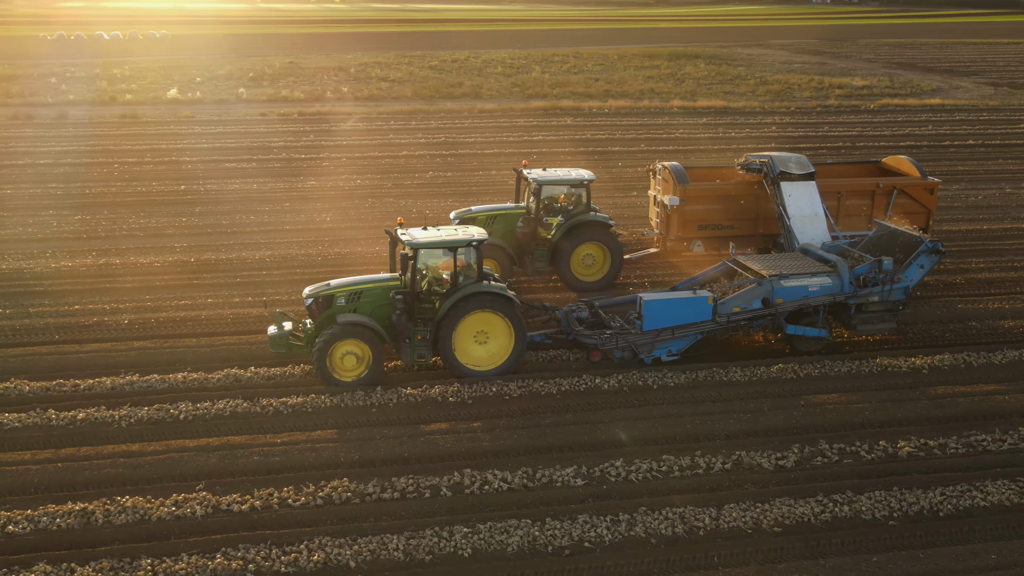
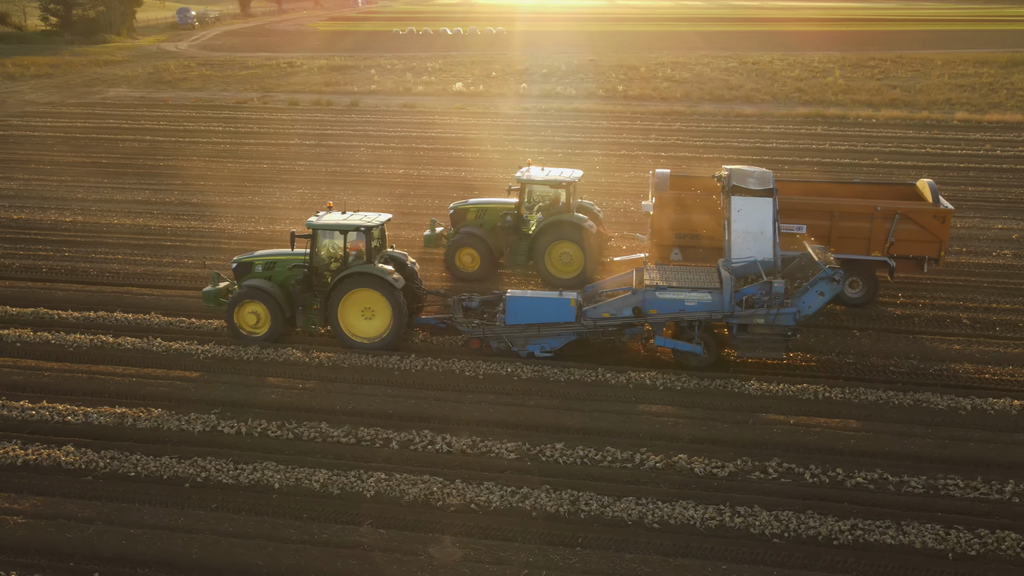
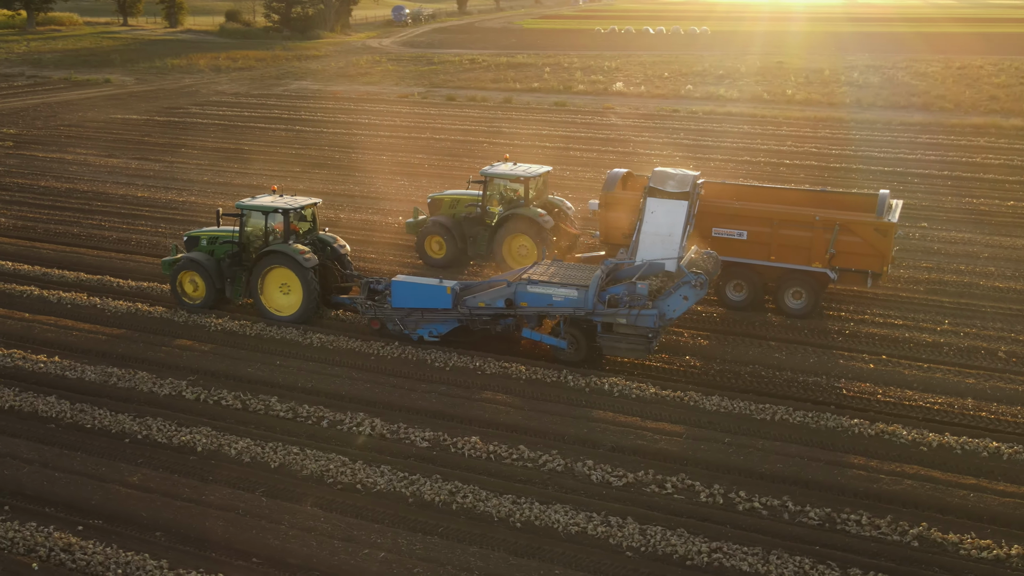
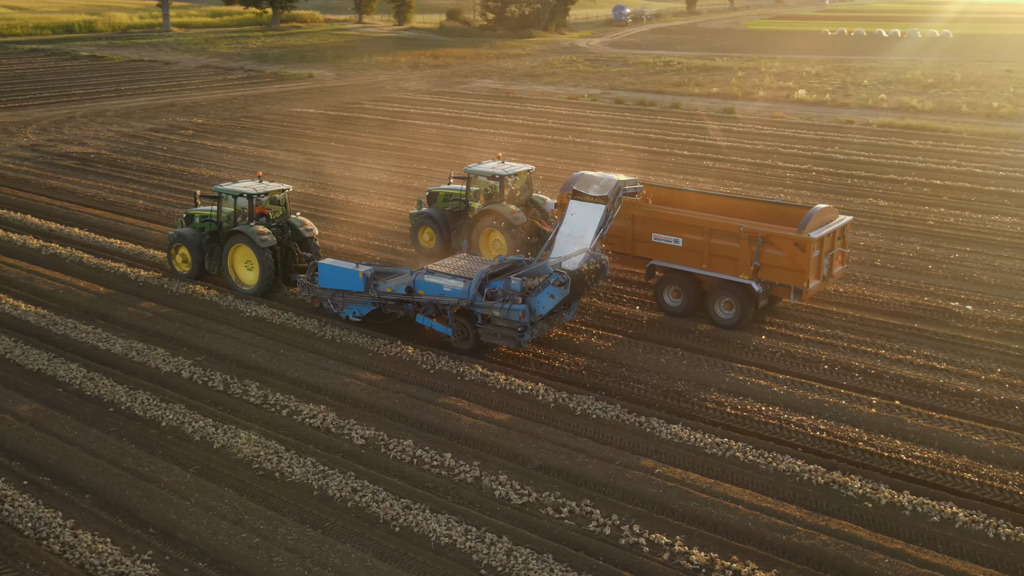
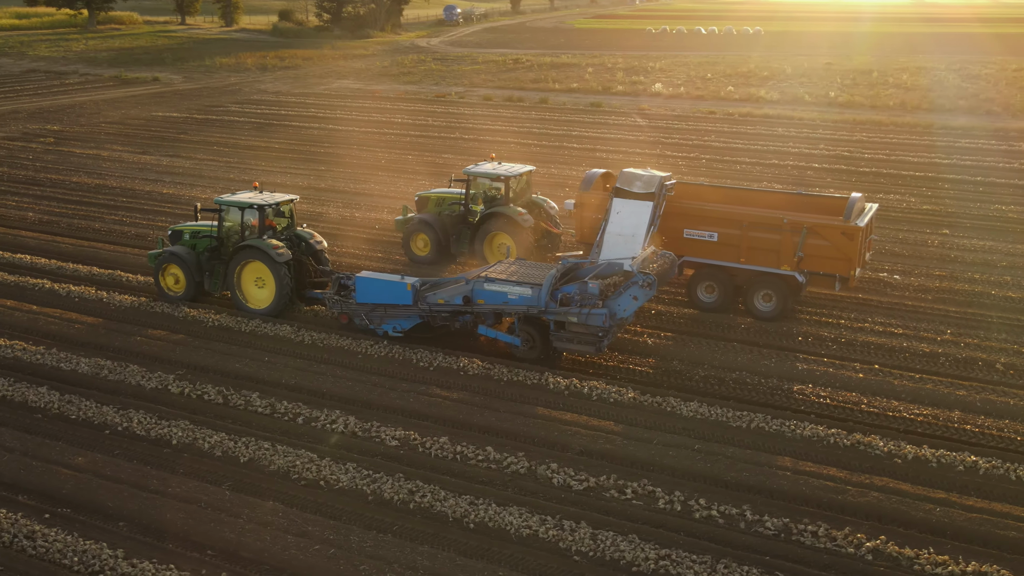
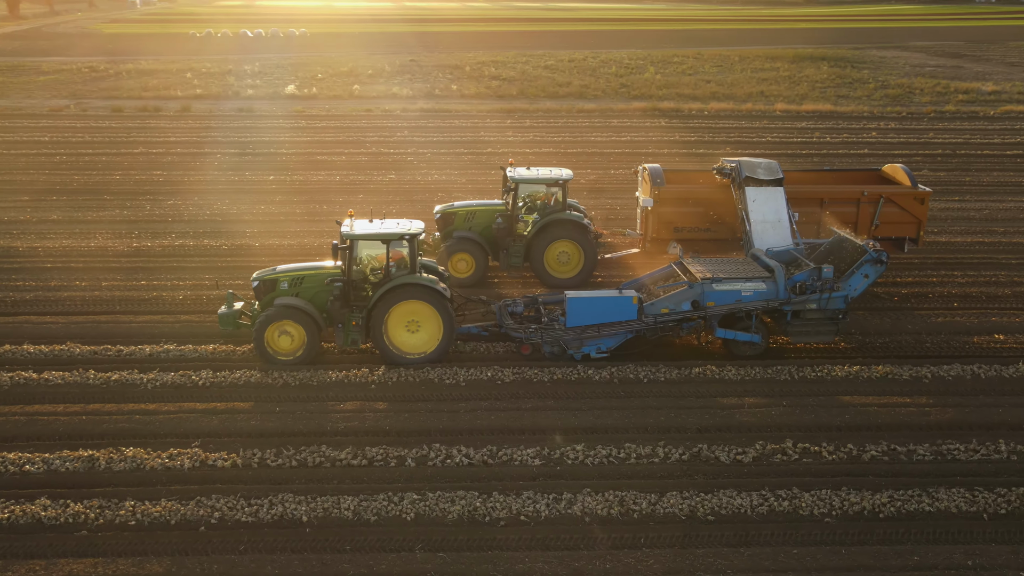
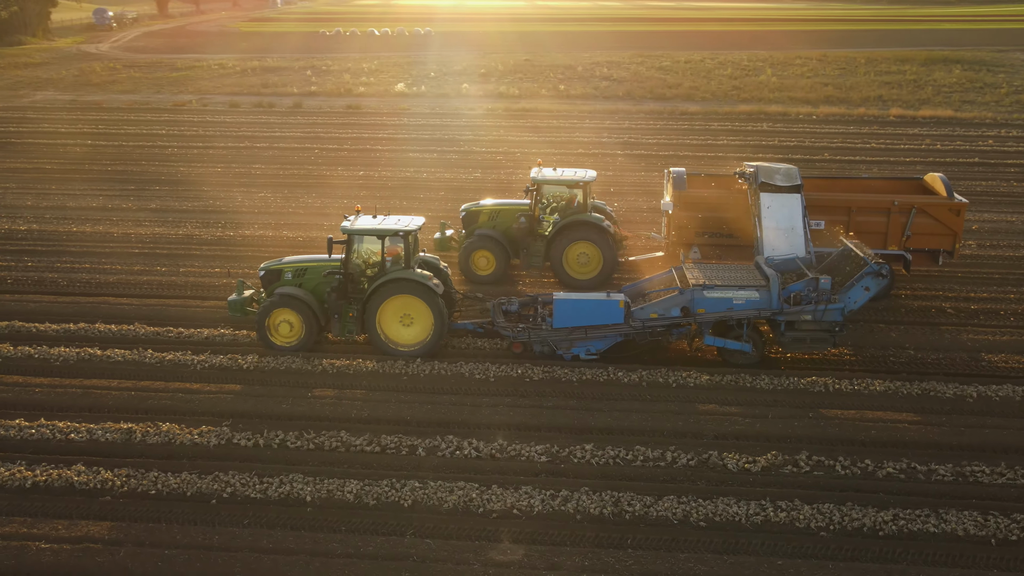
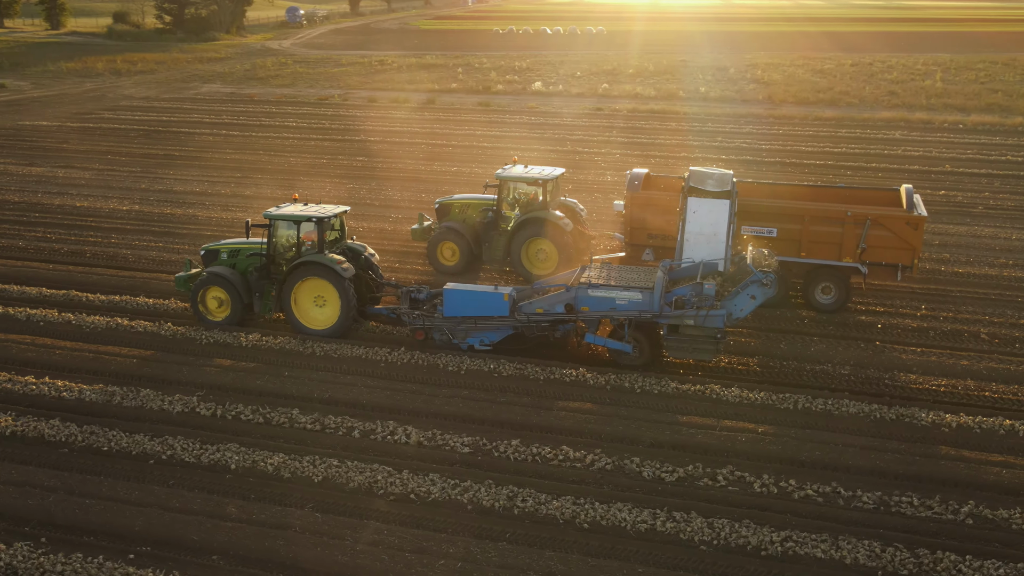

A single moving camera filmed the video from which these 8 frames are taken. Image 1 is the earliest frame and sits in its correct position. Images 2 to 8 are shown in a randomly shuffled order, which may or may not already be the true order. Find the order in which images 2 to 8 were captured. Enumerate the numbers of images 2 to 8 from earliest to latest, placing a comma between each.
6, 7, 2, 8, 3, 5, 4
